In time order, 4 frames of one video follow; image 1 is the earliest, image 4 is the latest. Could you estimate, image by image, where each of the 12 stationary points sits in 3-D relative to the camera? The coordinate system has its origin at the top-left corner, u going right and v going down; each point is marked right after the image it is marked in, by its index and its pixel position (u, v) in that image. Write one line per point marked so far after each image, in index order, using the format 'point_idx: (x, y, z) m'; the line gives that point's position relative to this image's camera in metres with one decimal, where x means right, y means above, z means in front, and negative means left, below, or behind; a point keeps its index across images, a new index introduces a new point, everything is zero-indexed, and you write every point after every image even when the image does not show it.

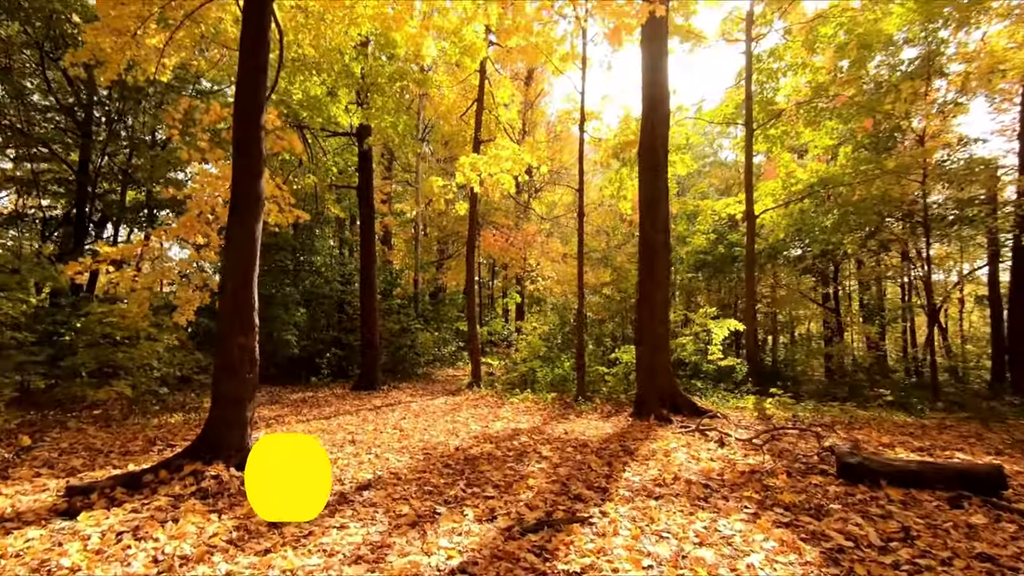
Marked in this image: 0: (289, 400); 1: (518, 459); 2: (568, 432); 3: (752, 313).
0: (-4.6, -2.3, +10.1) m
1: (+0.1, -1.8, +5.2) m
2: (+0.8, -2.0, +6.9) m
3: (+5.8, -0.6, +11.9) m
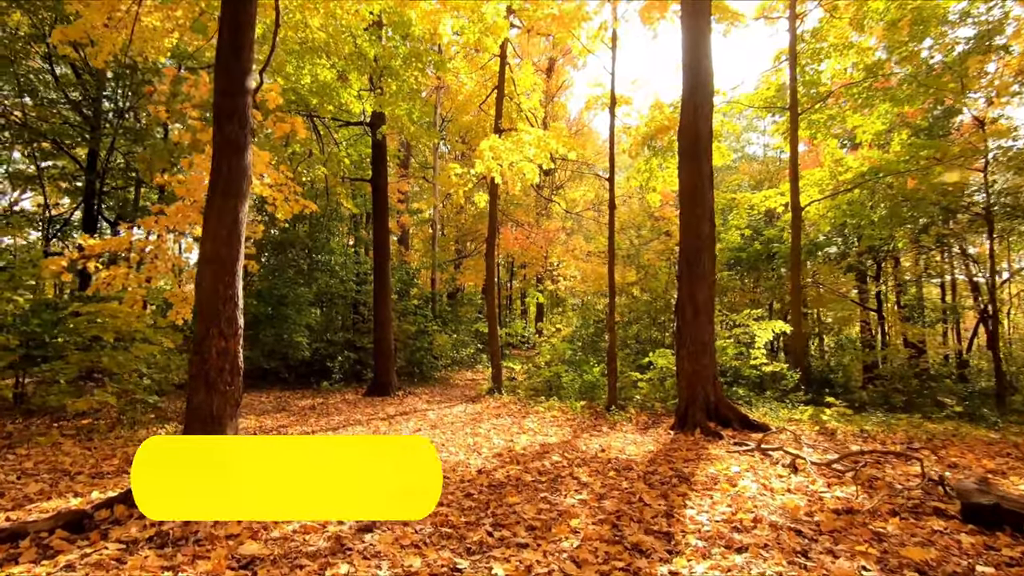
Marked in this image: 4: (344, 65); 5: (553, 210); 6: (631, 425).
0: (-4.1, -2.3, +9.4) m
1: (+0.3, -1.8, +4.3) m
2: (+1.1, -2.0, +6.1) m
3: (+6.3, -0.6, +10.8) m
4: (-3.3, +4.3, +9.5) m
5: (+1.4, +2.7, +17.0) m
6: (+1.9, -2.2, +7.9) m
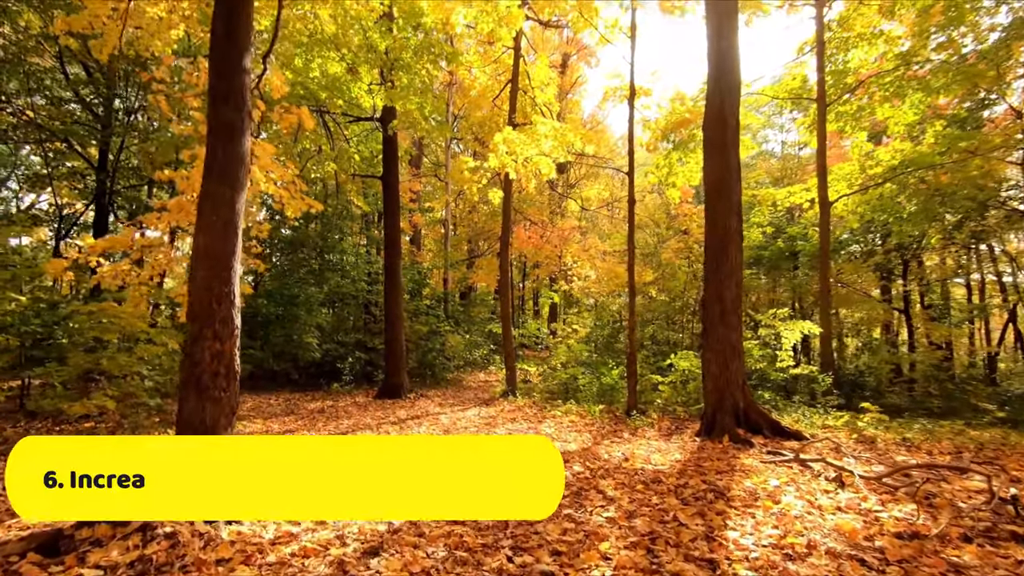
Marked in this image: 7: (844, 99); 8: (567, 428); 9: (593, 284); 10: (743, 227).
0: (-3.8, -2.3, +9.1) m
1: (+0.5, -1.7, +4.0) m
2: (+1.3, -2.0, +5.7) m
3: (+6.6, -0.5, +10.3) m
4: (-3.0, +4.3, +9.3) m
5: (+1.9, +2.7, +16.6) m
6: (+2.2, -2.2, +7.5) m
7: (+8.0, +4.5, +11.8) m
8: (+0.9, -2.2, +7.6) m
9: (+2.6, +0.1, +15.7) m
10: (+3.4, +0.9, +7.2) m
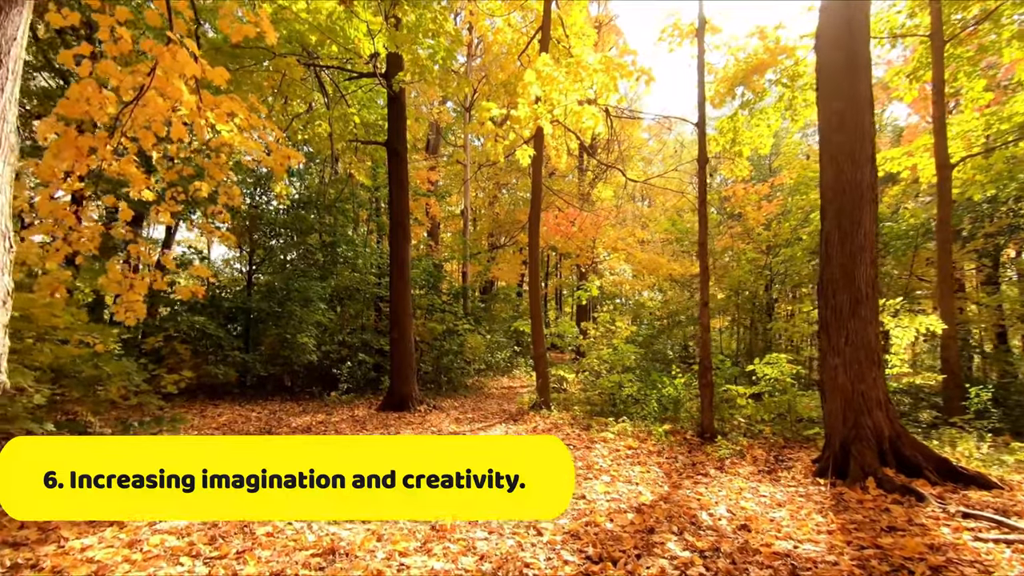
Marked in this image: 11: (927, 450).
0: (-3.3, -2.1, +7.3) m
1: (+0.8, -1.5, +2.0) m
2: (+1.7, -1.7, +3.7) m
3: (+7.2, -0.3, +8.1) m
4: (-2.5, +4.5, +7.4) m
5: (+2.7, +2.9, +14.5) m
6: (+2.6, -2.0, +5.5) m
7: (+8.6, +4.8, +9.6) m
8: (+1.3, -1.9, +5.6) m
9: (+3.4, +0.3, +13.6) m
10: (+3.8, +1.1, +5.1) m
11: (+4.0, -1.6, +4.7) m
